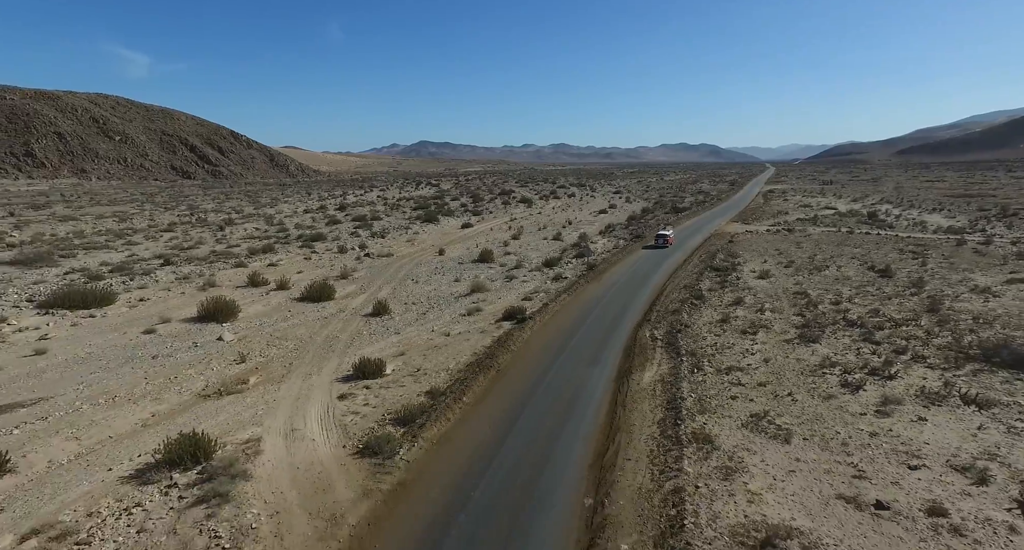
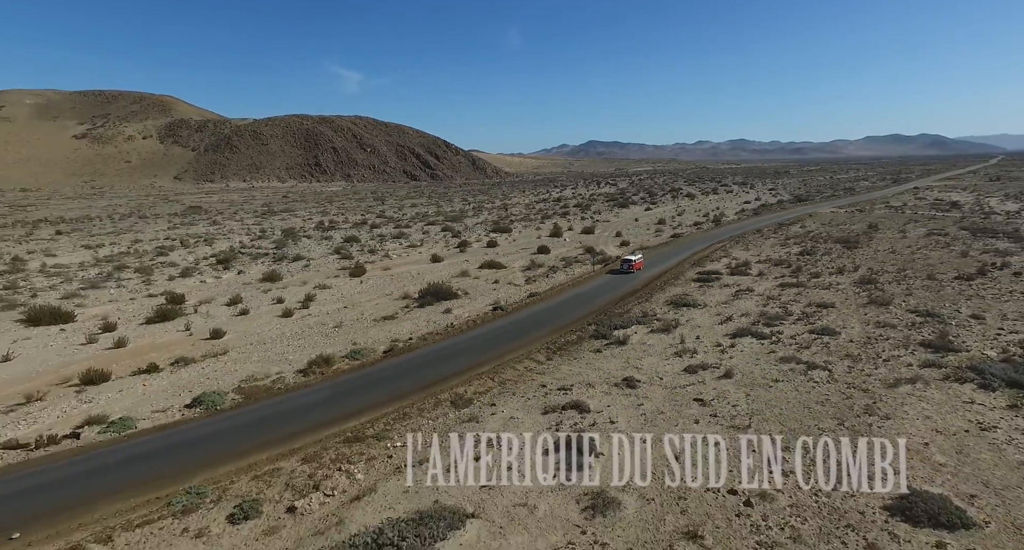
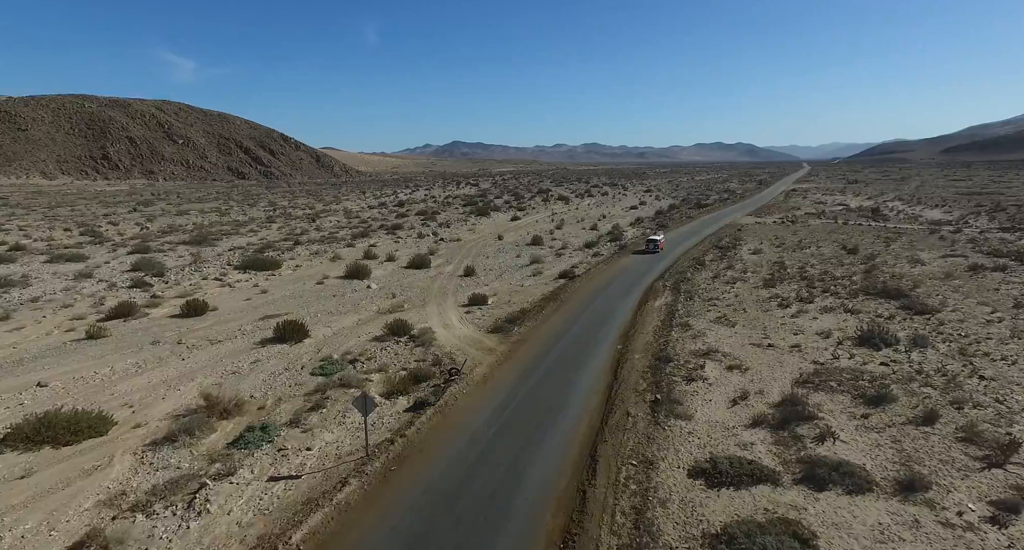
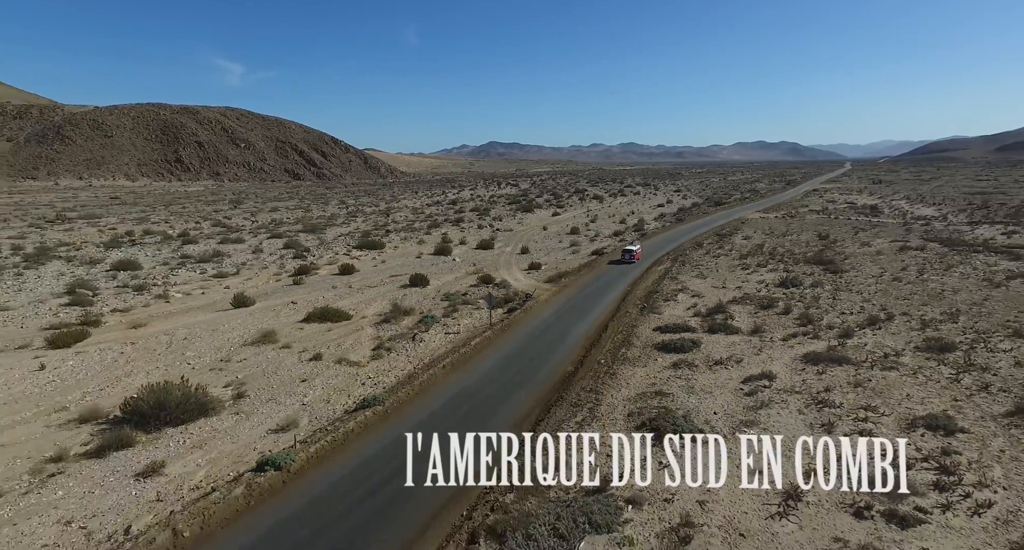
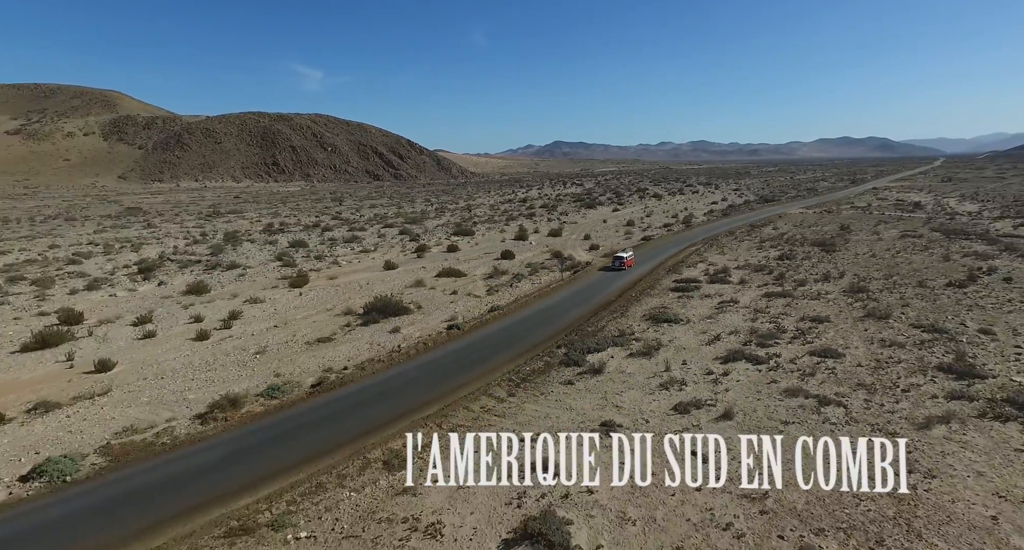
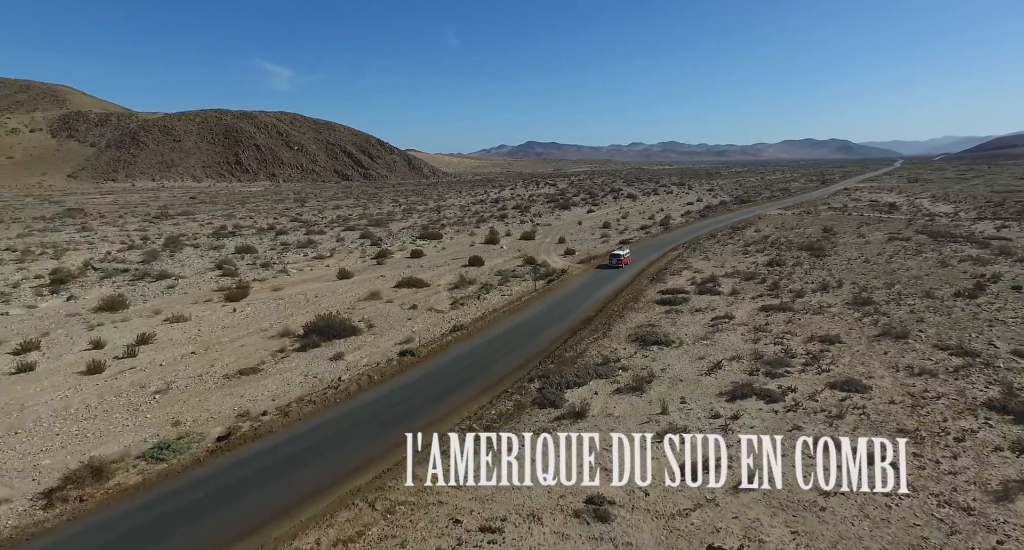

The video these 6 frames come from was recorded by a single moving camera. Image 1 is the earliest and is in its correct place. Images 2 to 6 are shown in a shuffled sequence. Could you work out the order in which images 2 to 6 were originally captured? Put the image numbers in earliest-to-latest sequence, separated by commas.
3, 4, 6, 5, 2
